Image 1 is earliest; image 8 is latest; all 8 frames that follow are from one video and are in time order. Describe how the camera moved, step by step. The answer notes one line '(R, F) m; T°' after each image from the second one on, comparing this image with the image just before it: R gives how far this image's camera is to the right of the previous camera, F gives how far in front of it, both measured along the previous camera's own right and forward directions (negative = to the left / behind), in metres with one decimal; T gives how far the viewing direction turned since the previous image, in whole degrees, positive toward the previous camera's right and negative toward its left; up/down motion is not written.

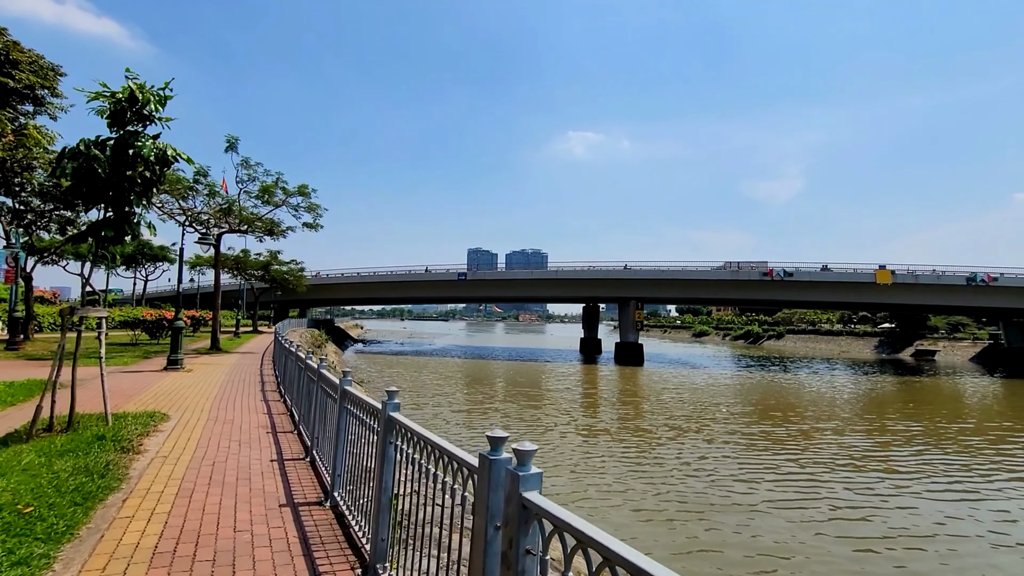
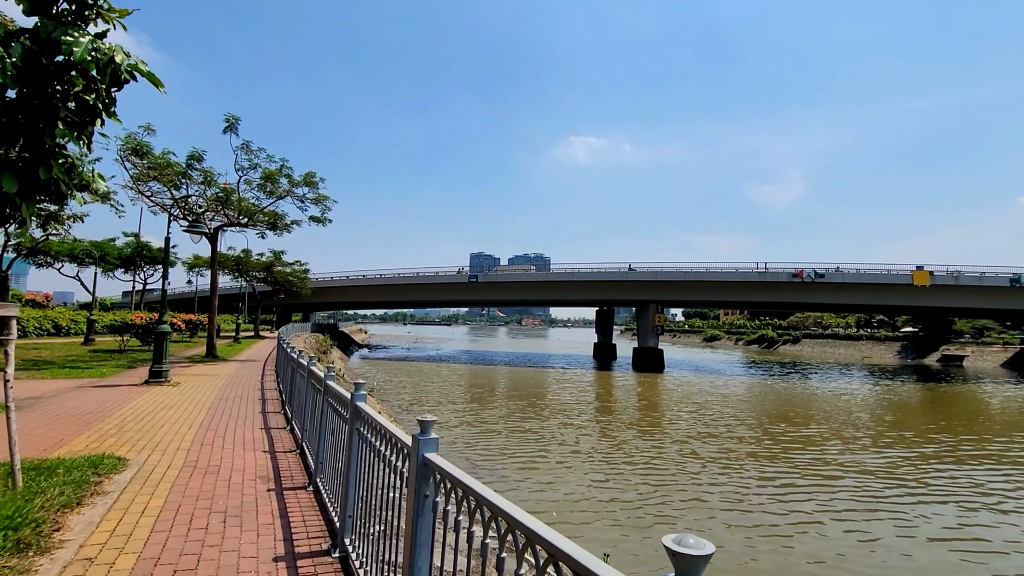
(-0.9, +1.9) m; 0°
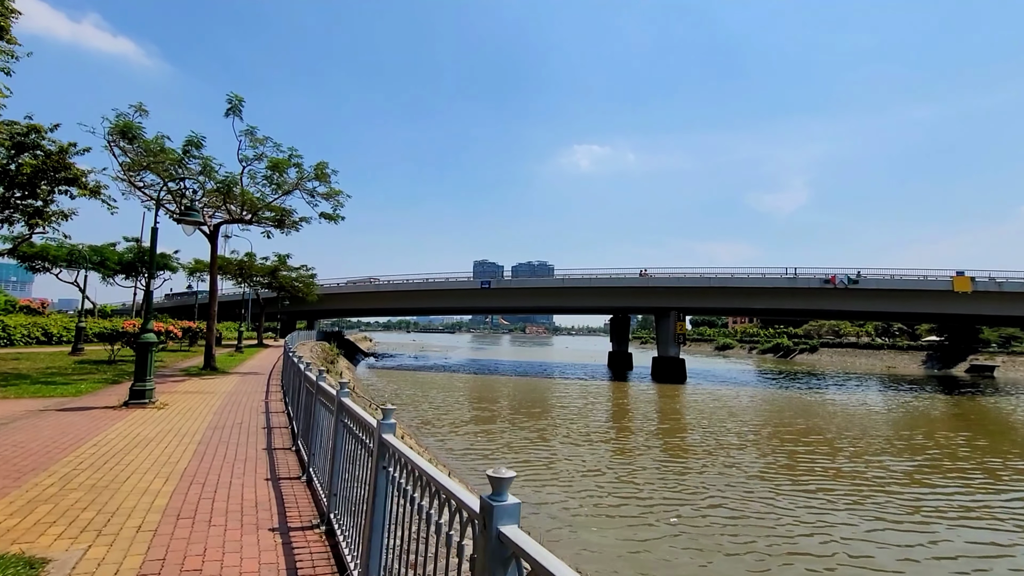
(-0.9, +1.7) m; 0°
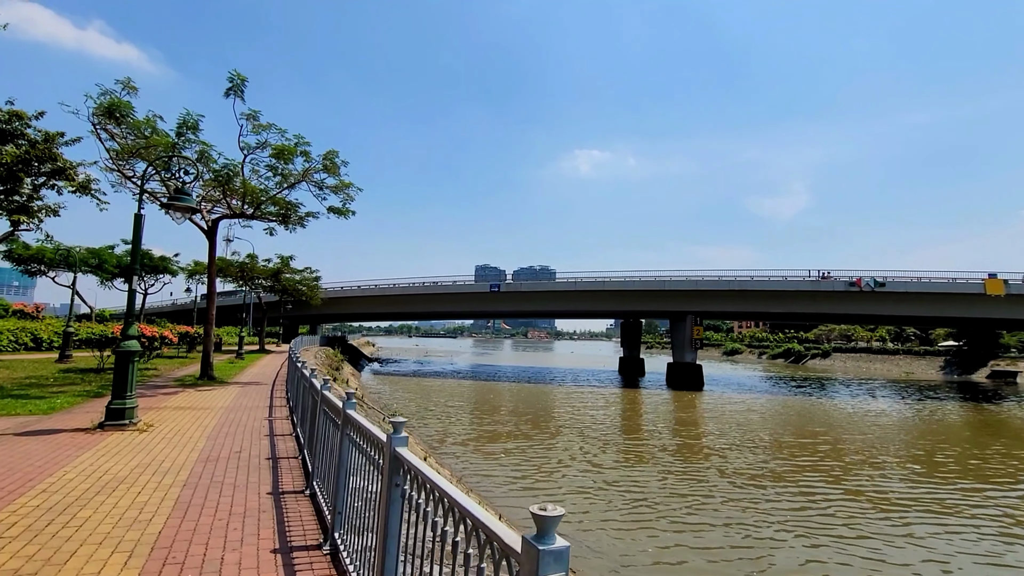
(-0.7, +1.3) m; 0°
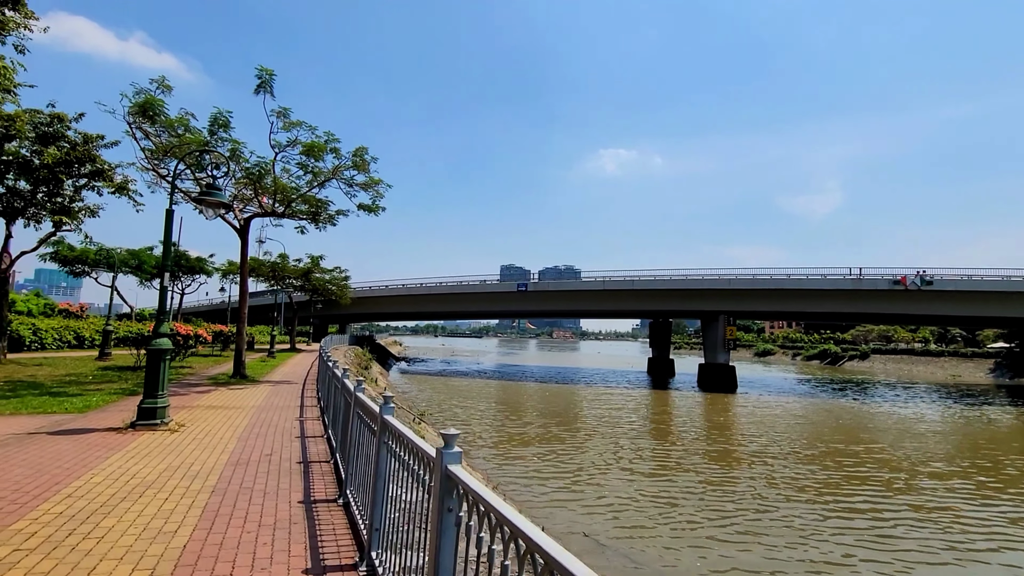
(-0.2, +0.3) m; -3°
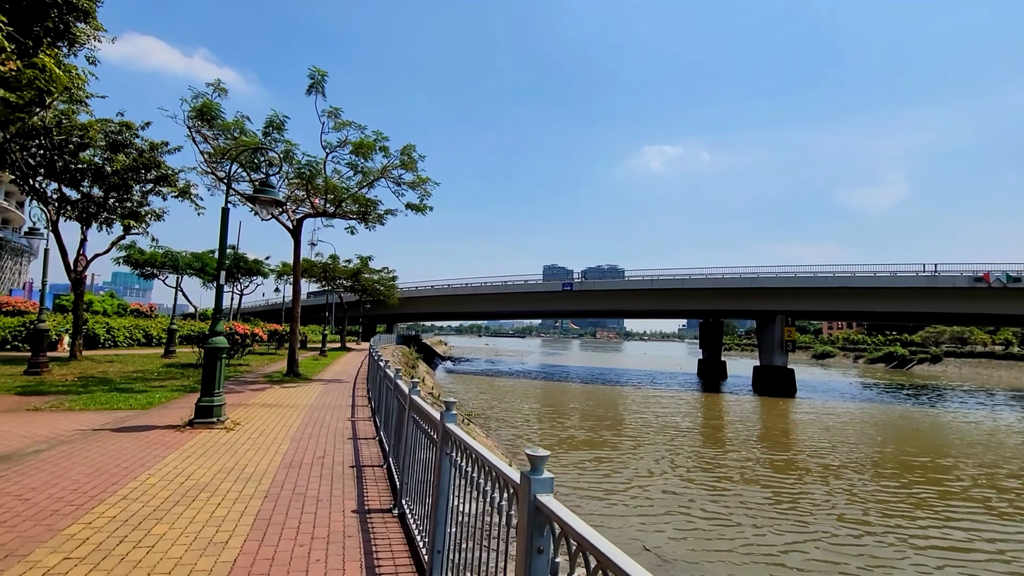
(-0.2, +0.3) m; -5°
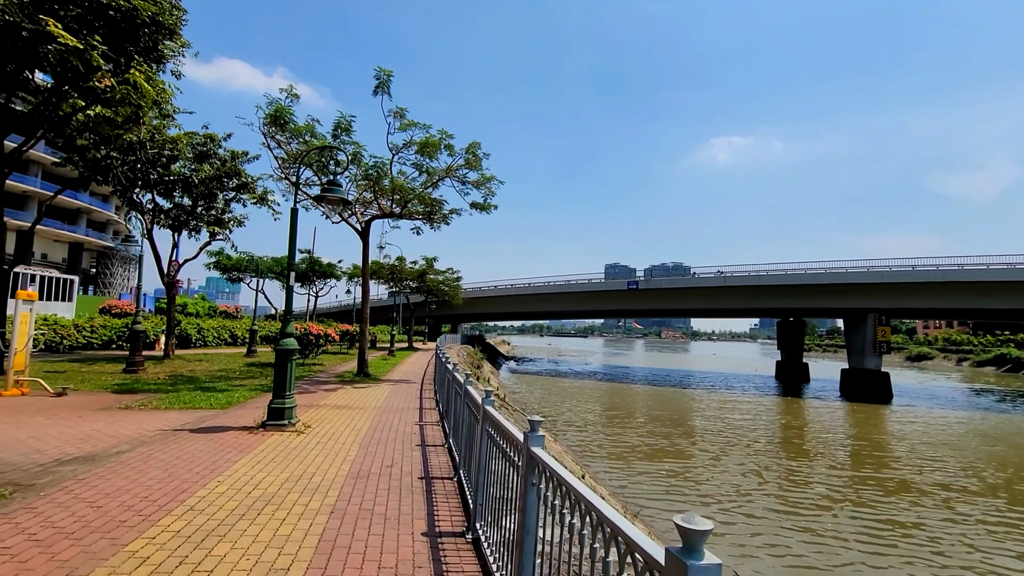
(-0.2, +0.4) m; -7°
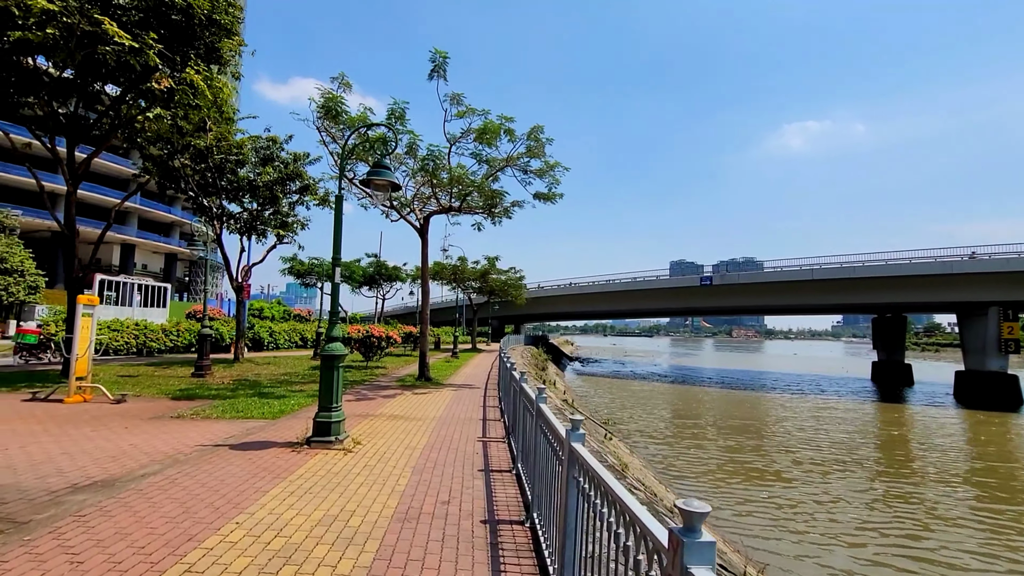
(-0.2, +1.0) m; -7°
